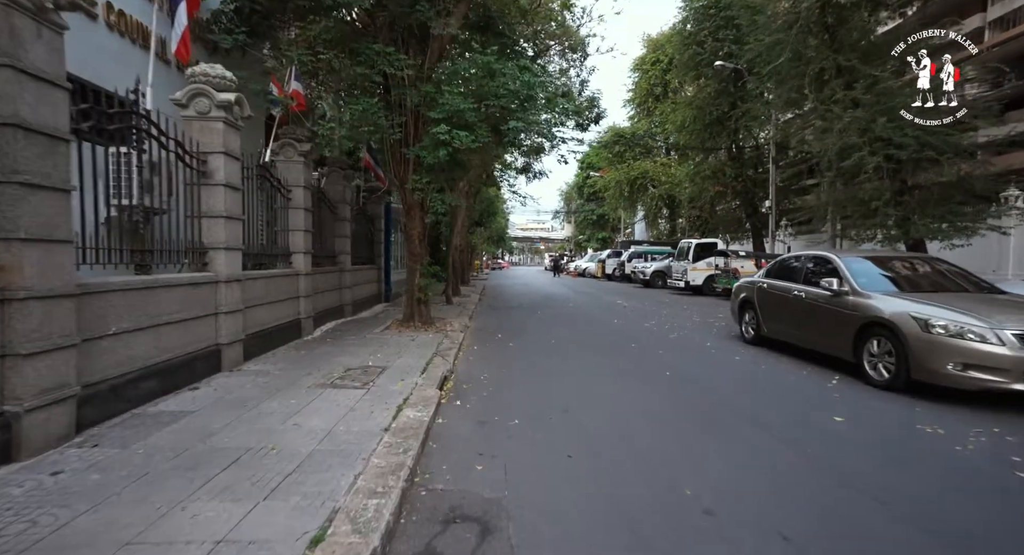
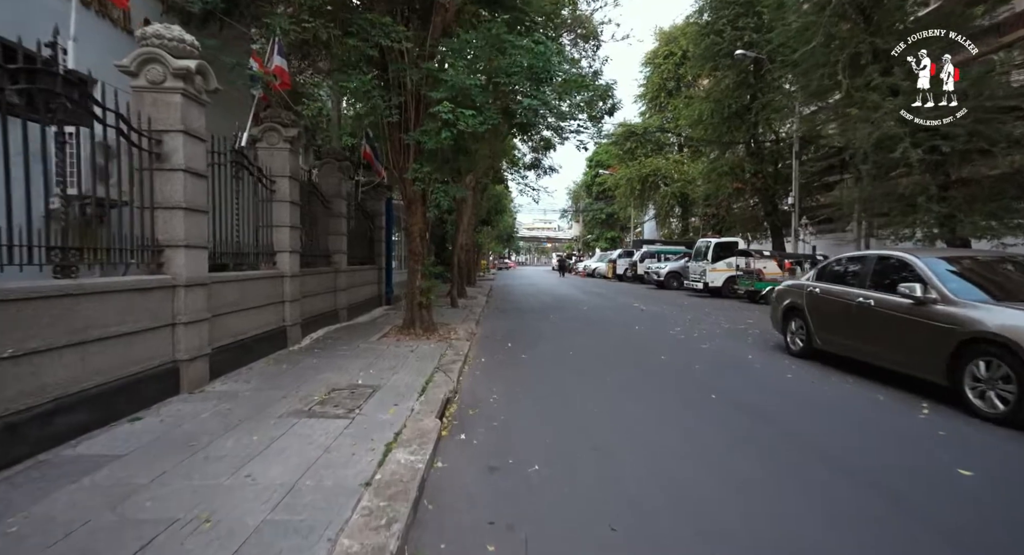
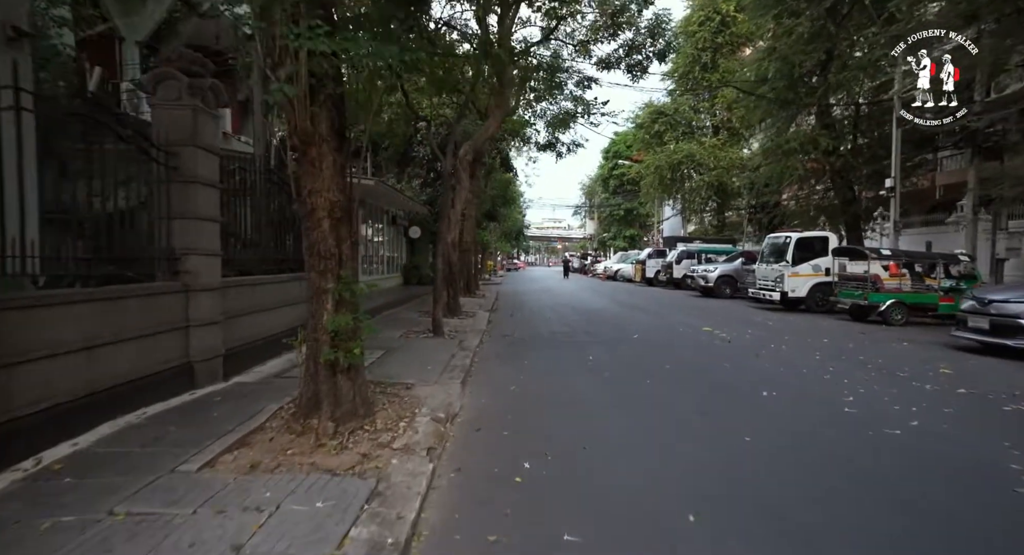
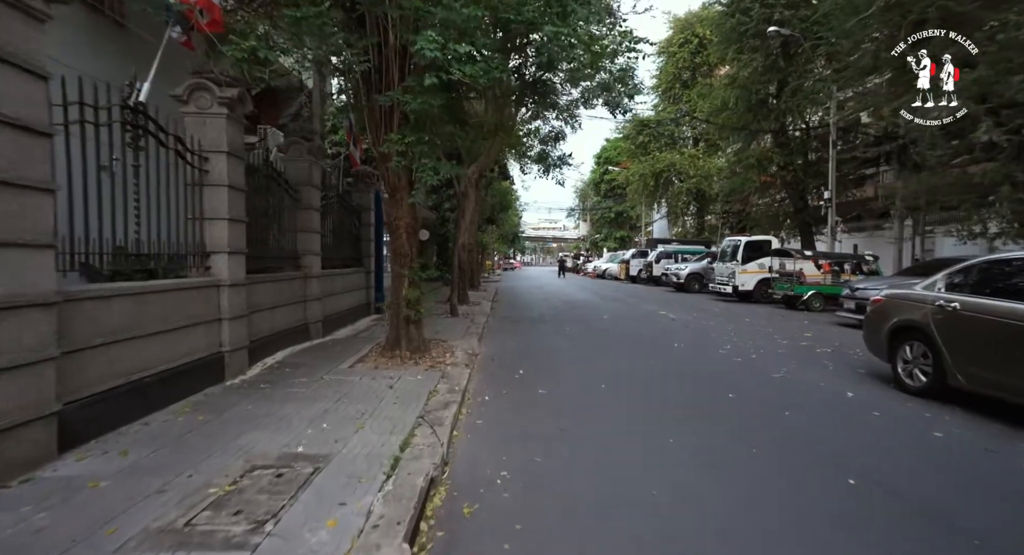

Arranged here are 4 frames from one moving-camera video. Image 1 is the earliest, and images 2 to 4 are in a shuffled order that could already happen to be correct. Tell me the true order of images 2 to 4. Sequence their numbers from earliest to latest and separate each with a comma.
2, 4, 3
